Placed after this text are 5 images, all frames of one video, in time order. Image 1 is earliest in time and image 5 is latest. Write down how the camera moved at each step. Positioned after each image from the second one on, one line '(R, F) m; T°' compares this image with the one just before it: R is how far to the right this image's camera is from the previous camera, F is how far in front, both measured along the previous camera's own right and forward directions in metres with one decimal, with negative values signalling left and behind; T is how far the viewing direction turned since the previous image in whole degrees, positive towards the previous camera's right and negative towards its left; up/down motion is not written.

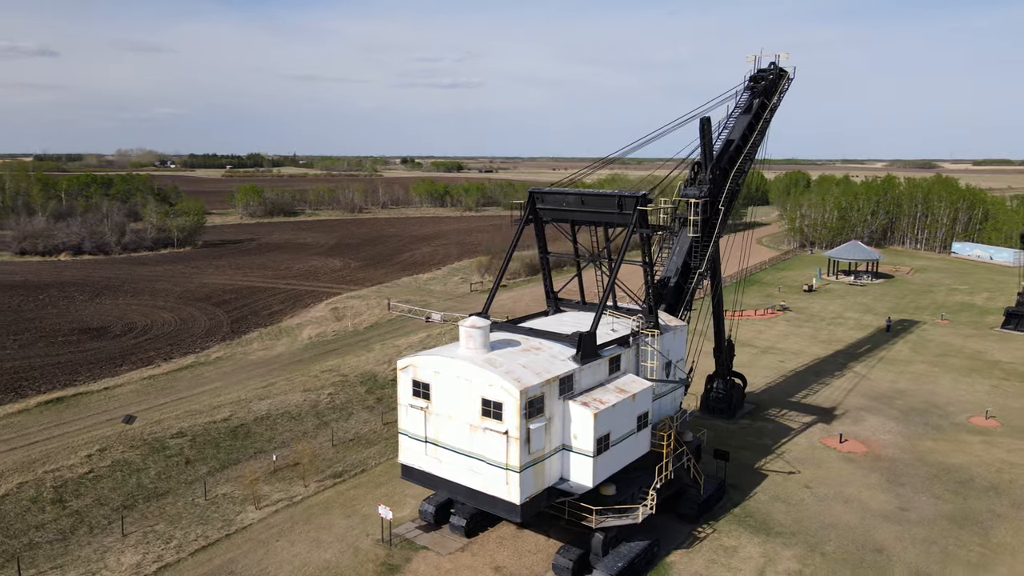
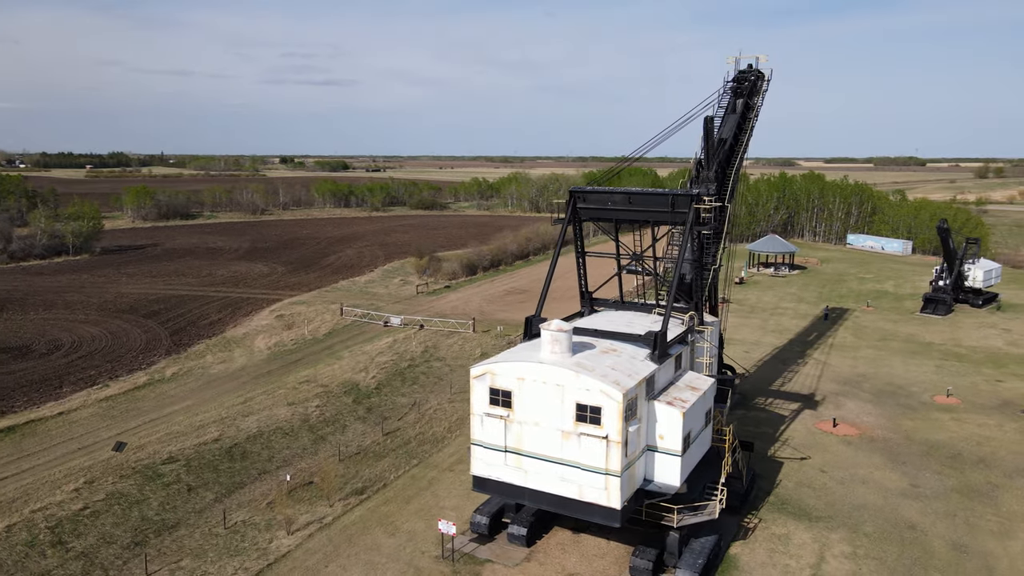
(-4.2, +0.8) m; +9°
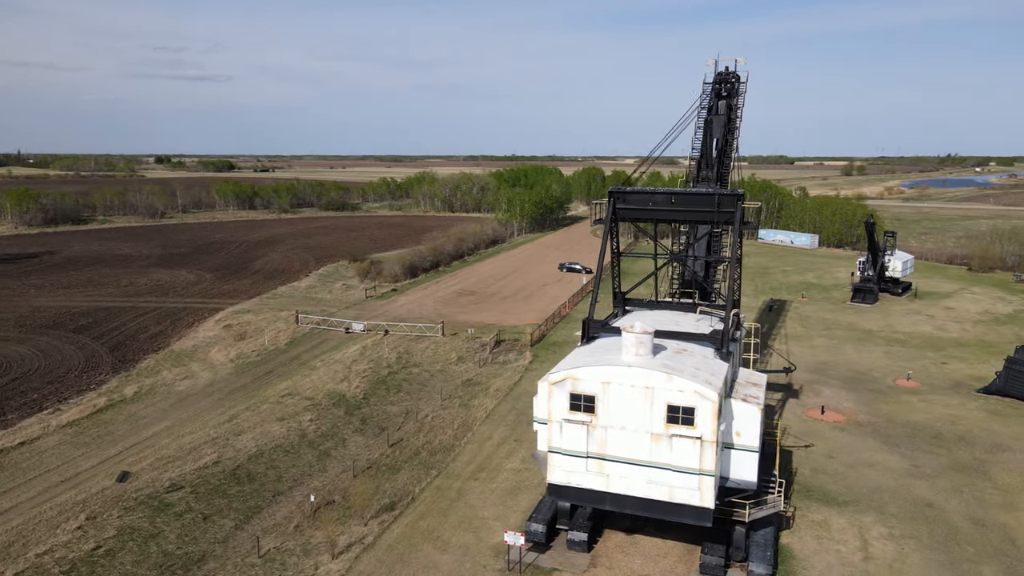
(-4.0, +0.7) m; +8°
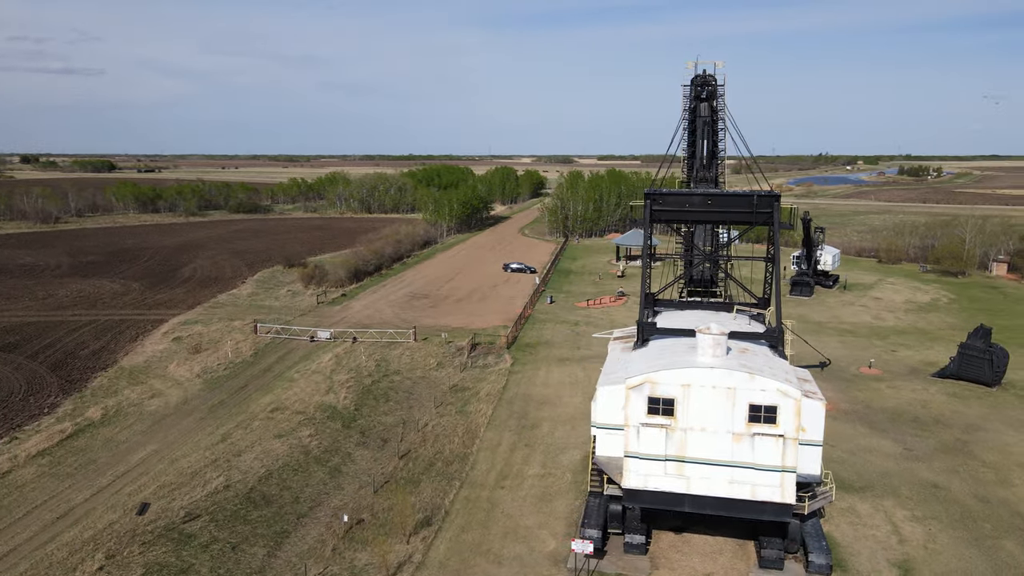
(-3.7, +0.6) m; +8°
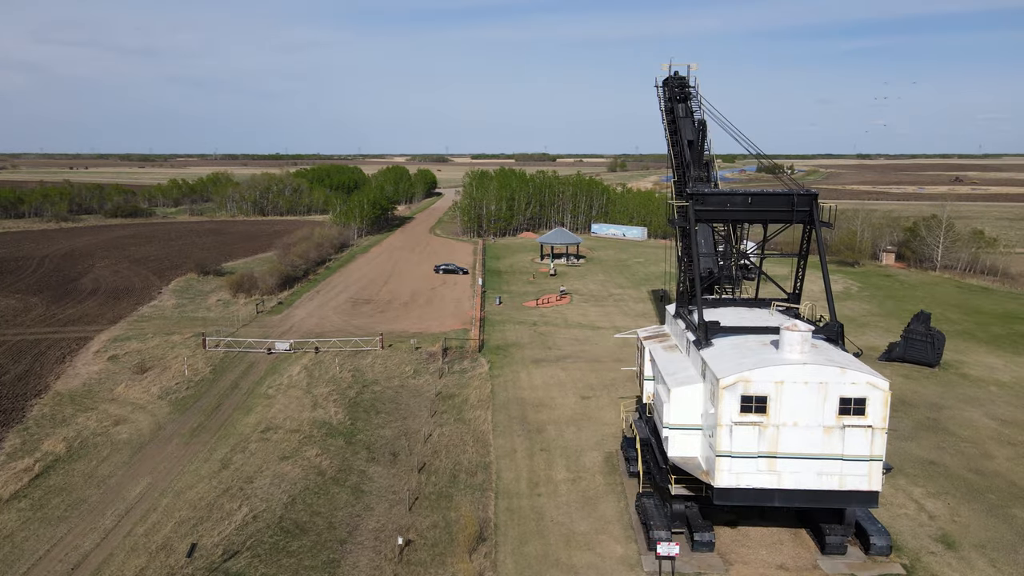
(-4.6, +0.9) m; +9°
